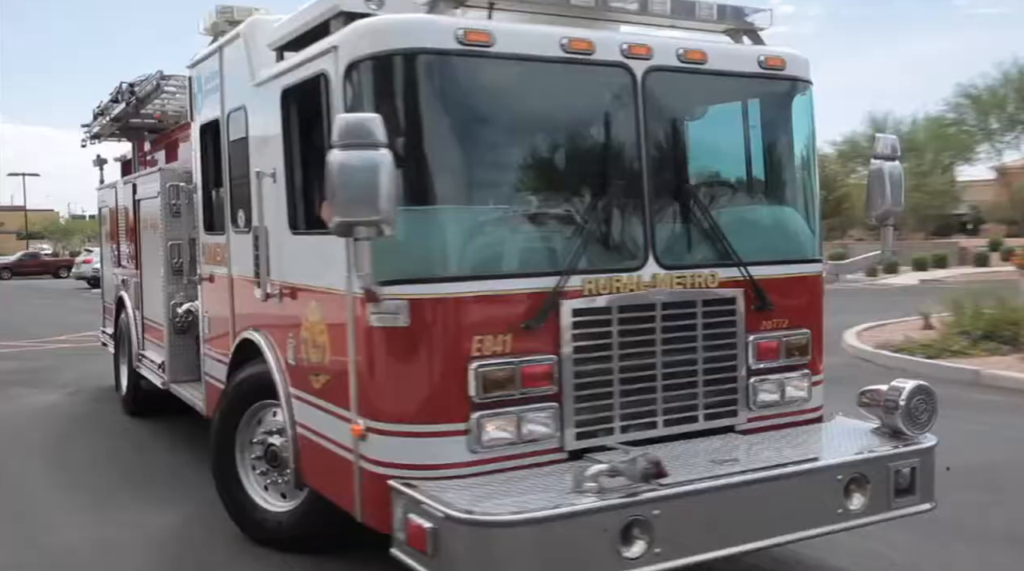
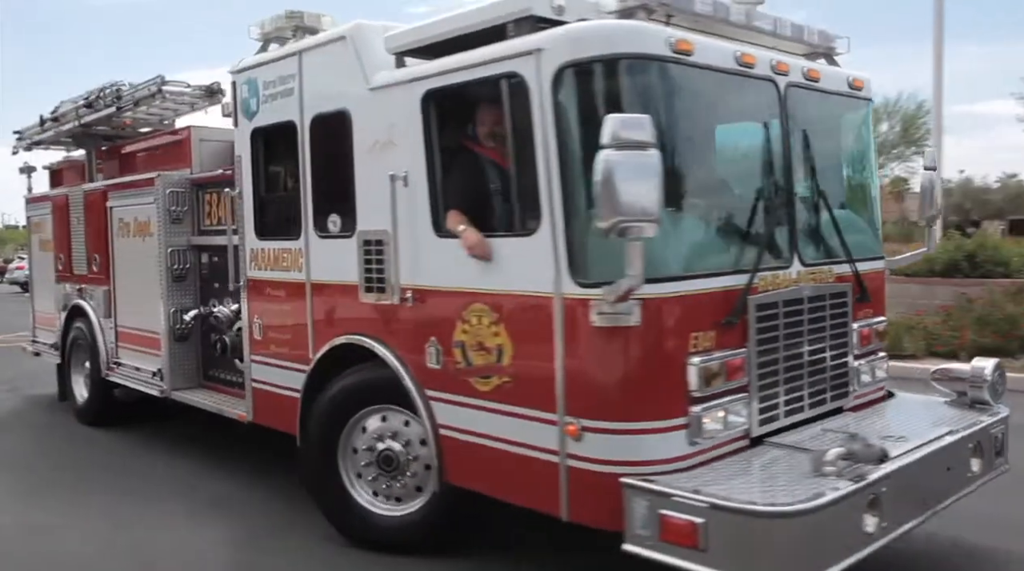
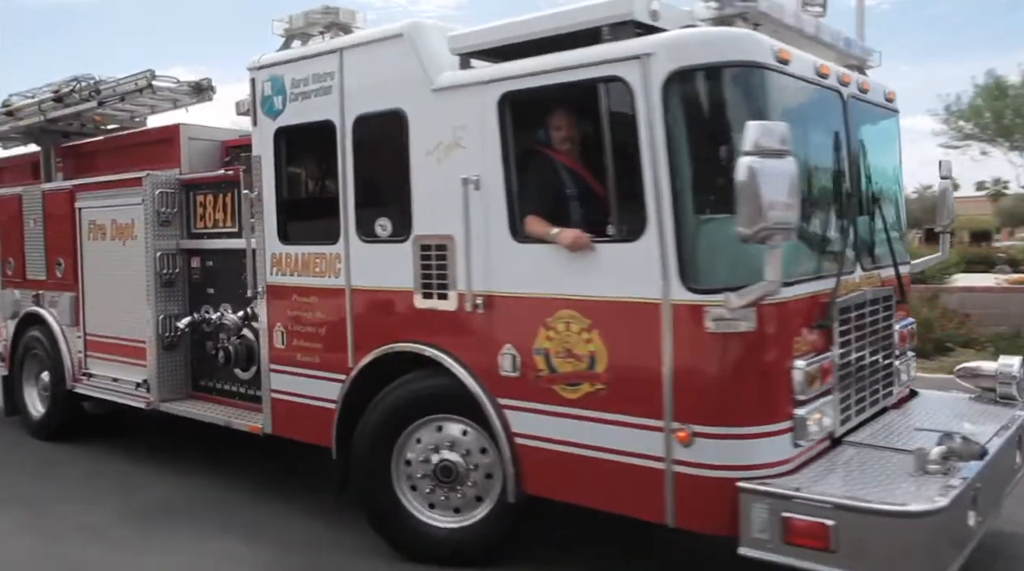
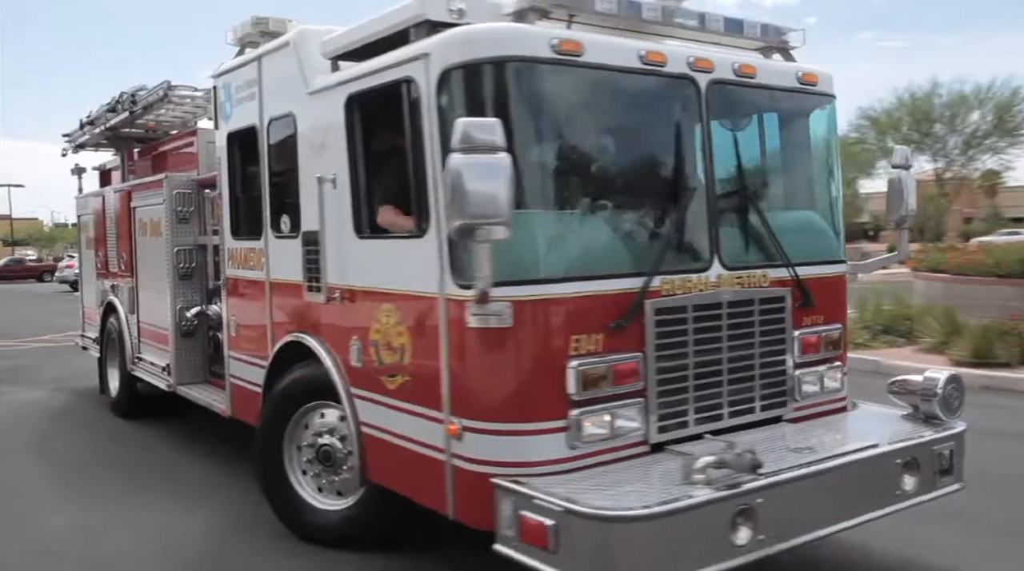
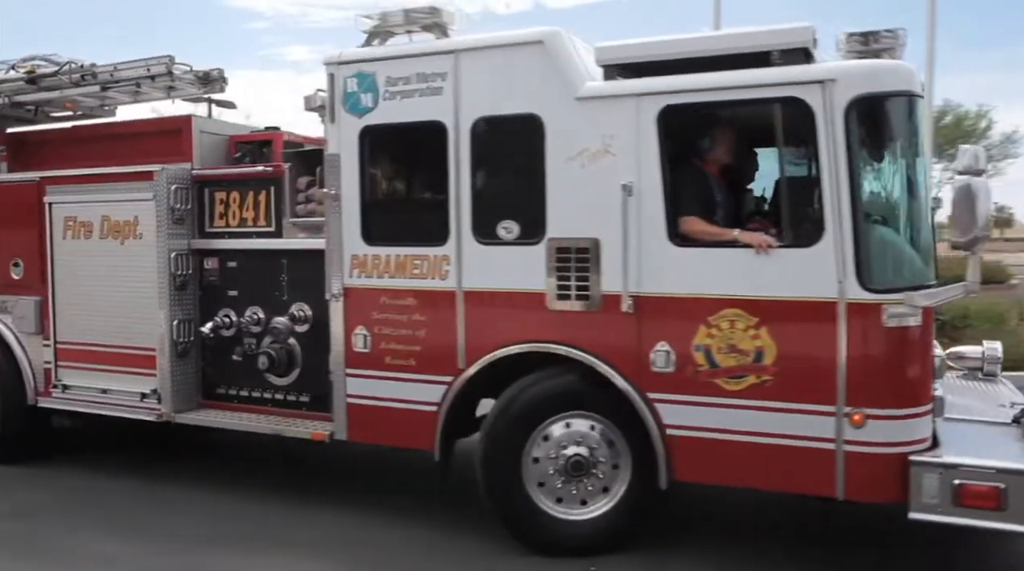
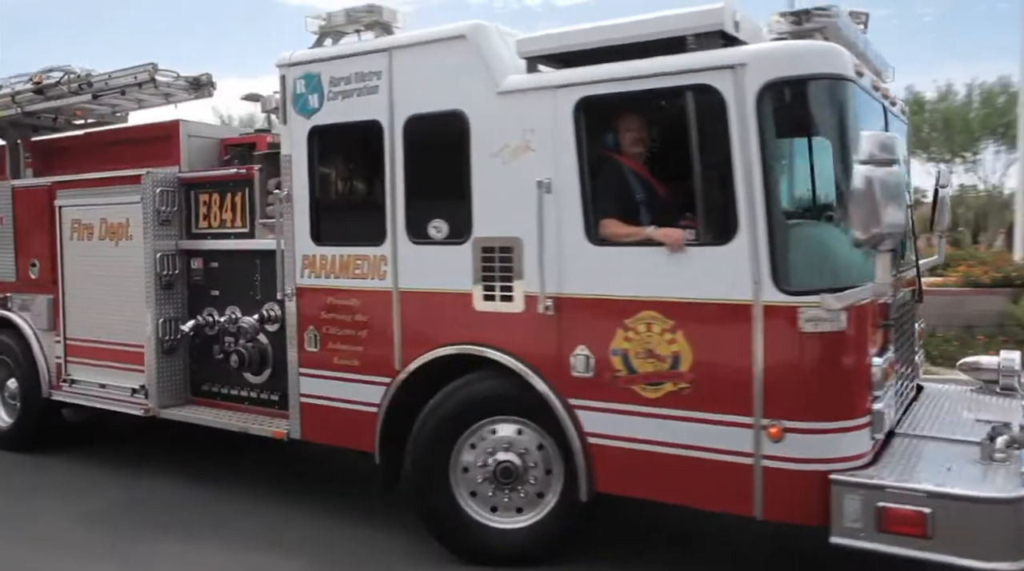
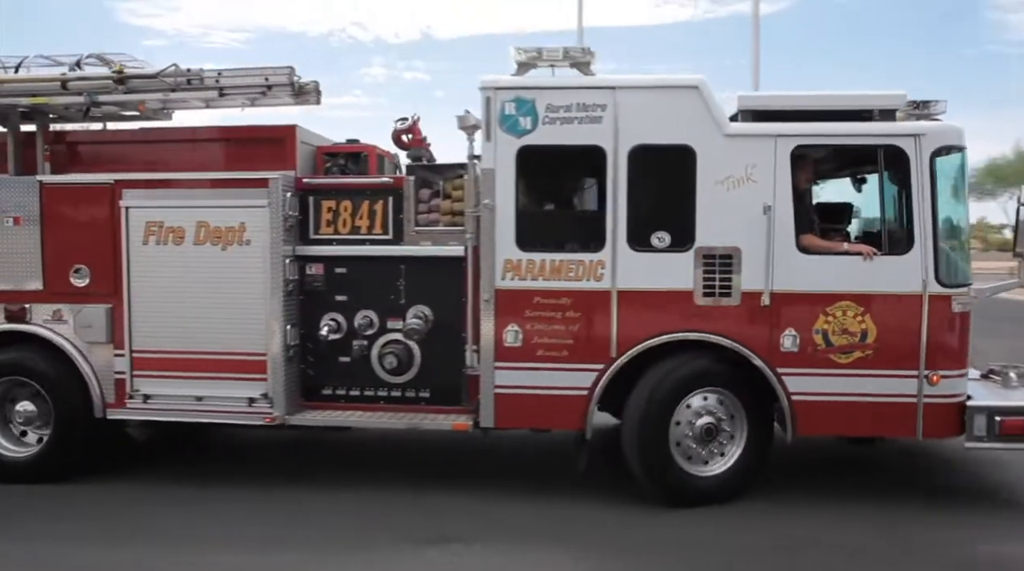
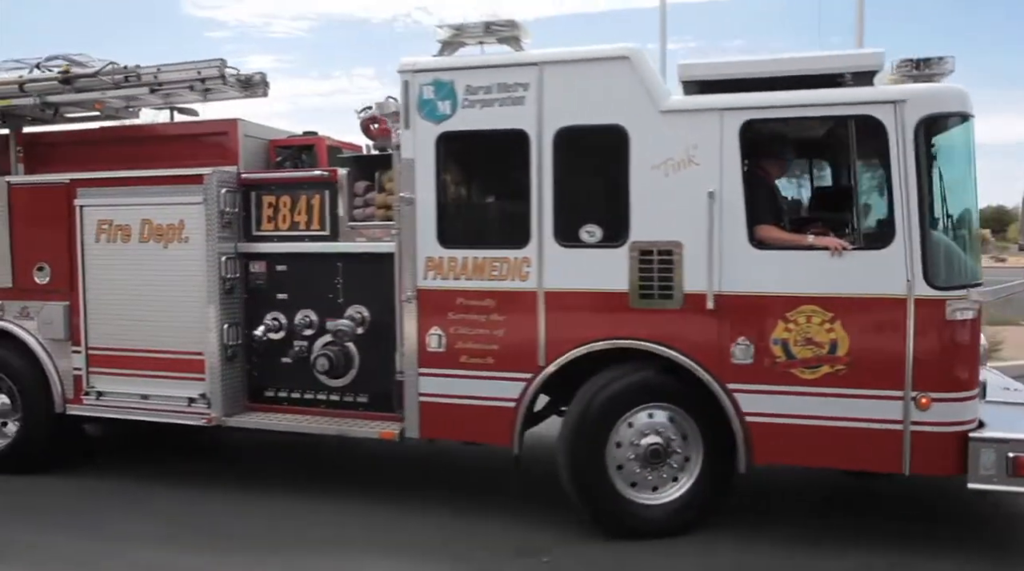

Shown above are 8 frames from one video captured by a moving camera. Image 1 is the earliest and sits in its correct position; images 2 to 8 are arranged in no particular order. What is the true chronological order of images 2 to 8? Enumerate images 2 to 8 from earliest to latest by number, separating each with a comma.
4, 2, 3, 6, 5, 8, 7
